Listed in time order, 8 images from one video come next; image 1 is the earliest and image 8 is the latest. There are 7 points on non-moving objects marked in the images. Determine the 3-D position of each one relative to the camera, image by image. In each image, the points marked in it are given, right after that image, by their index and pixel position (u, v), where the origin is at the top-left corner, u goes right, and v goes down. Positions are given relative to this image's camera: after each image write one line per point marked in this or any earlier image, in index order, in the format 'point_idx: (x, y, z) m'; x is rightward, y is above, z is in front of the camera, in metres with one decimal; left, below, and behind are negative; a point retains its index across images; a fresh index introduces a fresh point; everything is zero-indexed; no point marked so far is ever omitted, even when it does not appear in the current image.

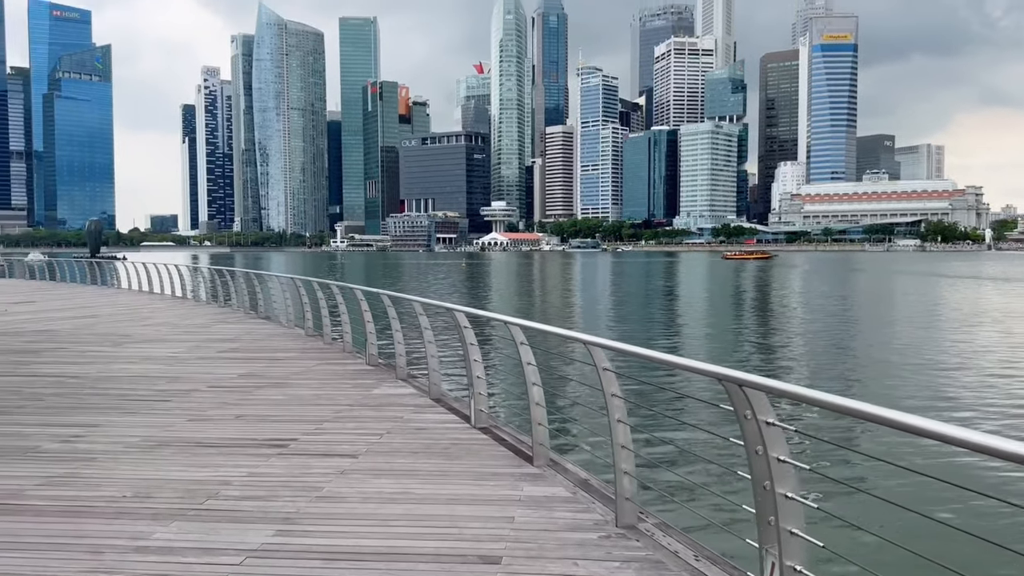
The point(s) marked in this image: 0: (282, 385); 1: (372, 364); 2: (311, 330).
0: (-2.5, -1.1, +8.3) m
1: (-1.8, -0.9, +9.7) m
2: (-3.4, -0.7, +12.8) m
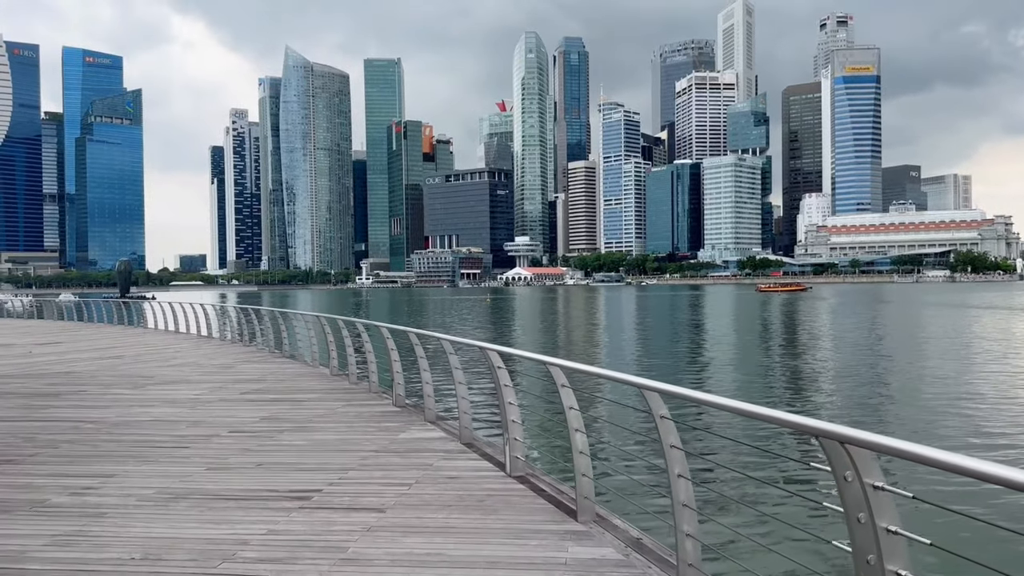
0: (-2.1, -1.5, +7.9) m
1: (-1.4, -1.4, +9.3) m
2: (-2.9, -1.3, +12.5) m
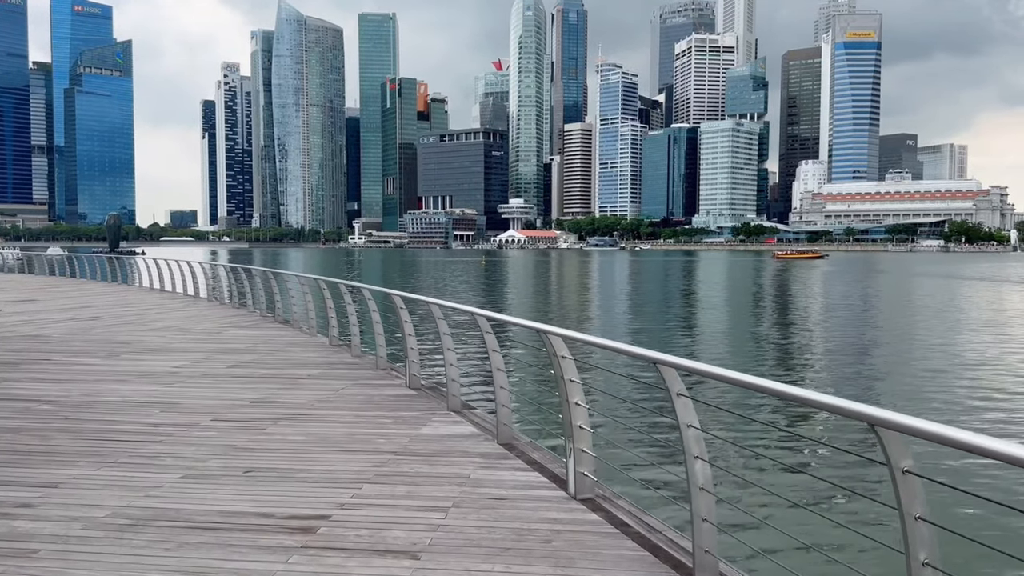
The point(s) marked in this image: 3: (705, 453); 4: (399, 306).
0: (-1.7, -1.1, +6.5) m
1: (-1.0, -1.0, +7.9) m
2: (-2.6, -0.7, +11.1) m
3: (+0.9, -0.7, +3.3) m
4: (-1.3, -0.2, +8.6) m
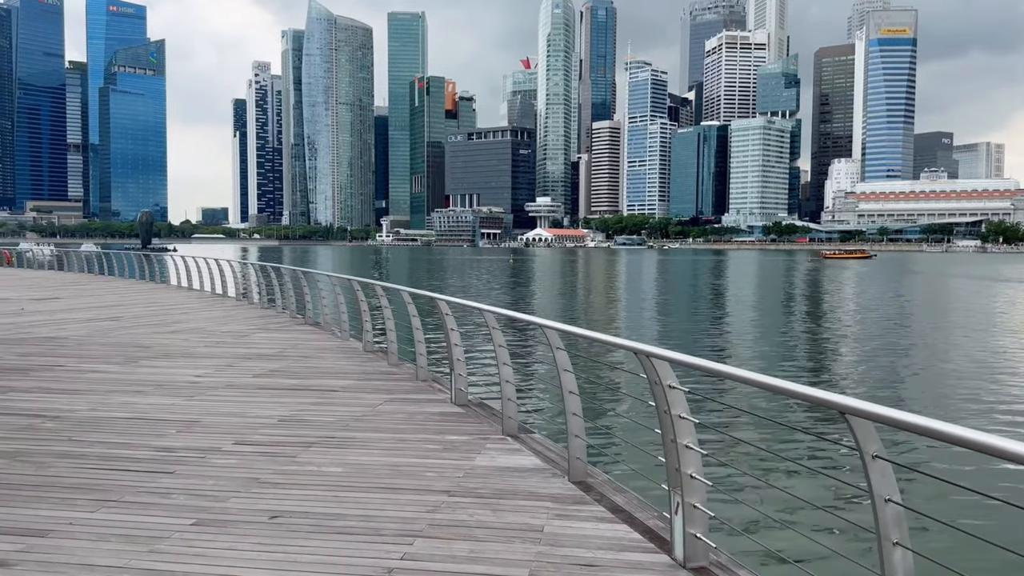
0: (-1.3, -1.2, +5.6) m
1: (-0.5, -1.0, +7.0) m
2: (-1.9, -0.8, +10.2) m
3: (+1.2, -0.8, +2.4) m
4: (-0.7, -0.2, +7.7) m
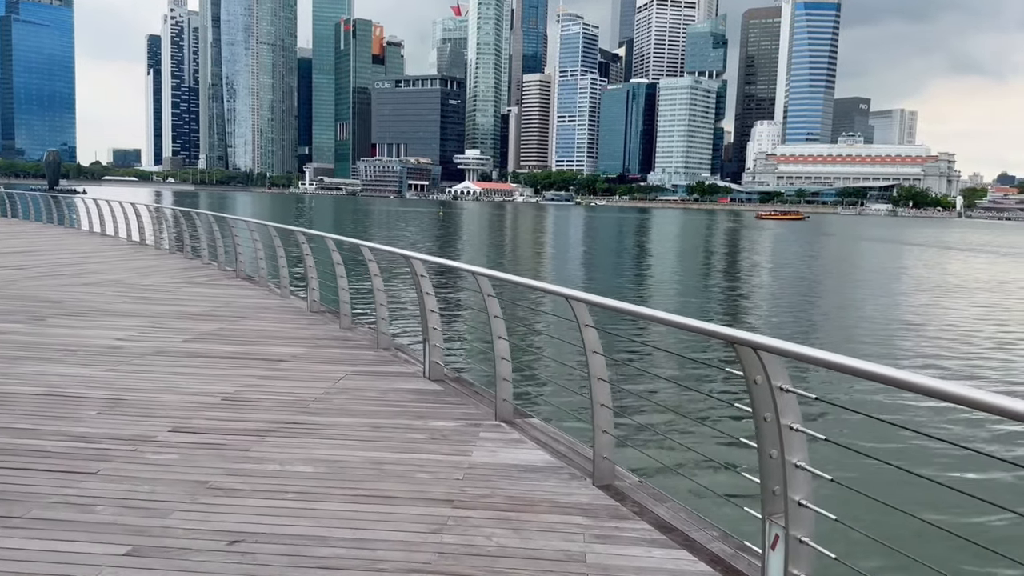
0: (-1.3, -0.9, +4.7) m
1: (-0.6, -0.7, +6.1) m
2: (-2.3, -0.2, +9.1) m
3: (+1.5, -0.8, +1.6) m
4: (-0.9, +0.2, +6.7) m
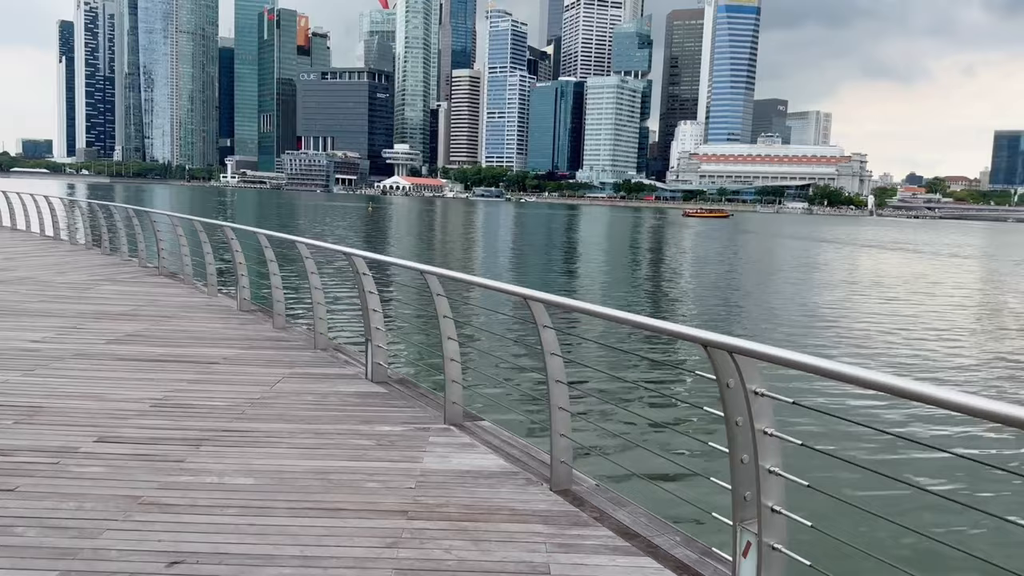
0: (-1.5, -0.9, +4.4) m
1: (-1.0, -0.7, +5.8) m
2: (-3.0, -0.2, +8.7) m
3: (+1.5, -0.8, +1.6) m
4: (-1.4, +0.2, +6.5) m
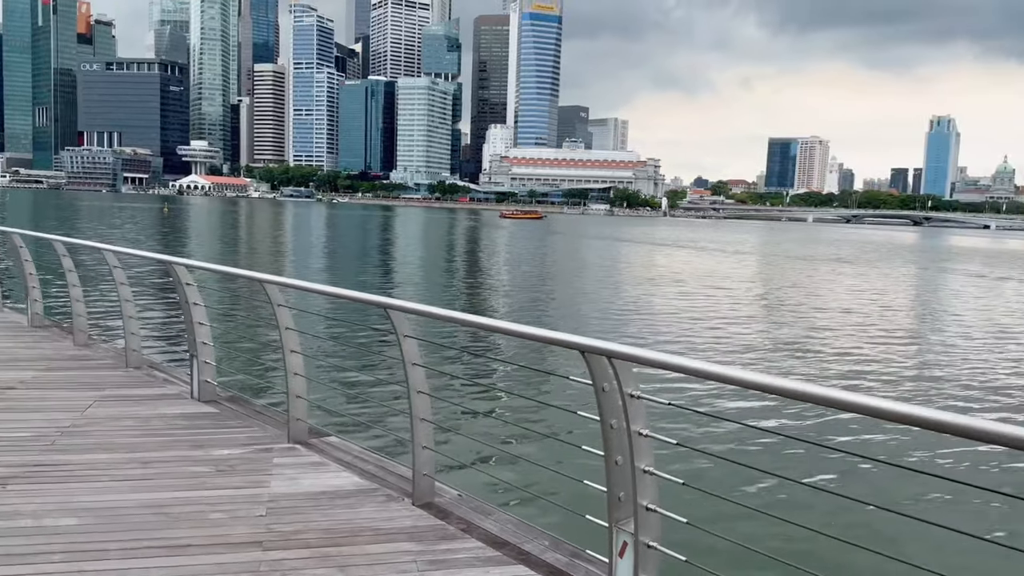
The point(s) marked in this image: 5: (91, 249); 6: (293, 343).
0: (-2.3, -1.0, +3.9) m
1: (-2.2, -0.8, +5.4) m
2: (-4.8, -0.3, +7.7) m
3: (+1.3, -0.8, +1.9) m
4: (-2.7, +0.1, +5.9) m
5: (-3.5, +0.3, +6.3) m
6: (-1.3, -0.3, +4.5) m
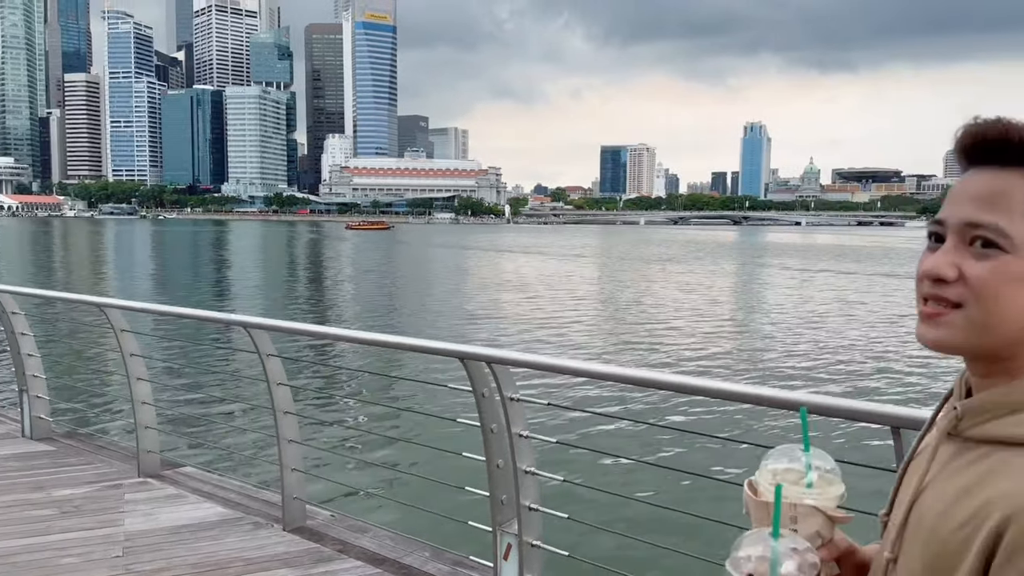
0: (-2.9, -1.1, +3.3) m
1: (-3.0, -1.0, +4.9) m
2: (-6.1, -0.6, +6.6) m
3: (+1.1, -0.7, +2.1) m
4: (-3.7, -0.1, +5.3) m
5: (-4.6, +0.1, +5.6) m
6: (-2.0, -0.4, +4.1) m
